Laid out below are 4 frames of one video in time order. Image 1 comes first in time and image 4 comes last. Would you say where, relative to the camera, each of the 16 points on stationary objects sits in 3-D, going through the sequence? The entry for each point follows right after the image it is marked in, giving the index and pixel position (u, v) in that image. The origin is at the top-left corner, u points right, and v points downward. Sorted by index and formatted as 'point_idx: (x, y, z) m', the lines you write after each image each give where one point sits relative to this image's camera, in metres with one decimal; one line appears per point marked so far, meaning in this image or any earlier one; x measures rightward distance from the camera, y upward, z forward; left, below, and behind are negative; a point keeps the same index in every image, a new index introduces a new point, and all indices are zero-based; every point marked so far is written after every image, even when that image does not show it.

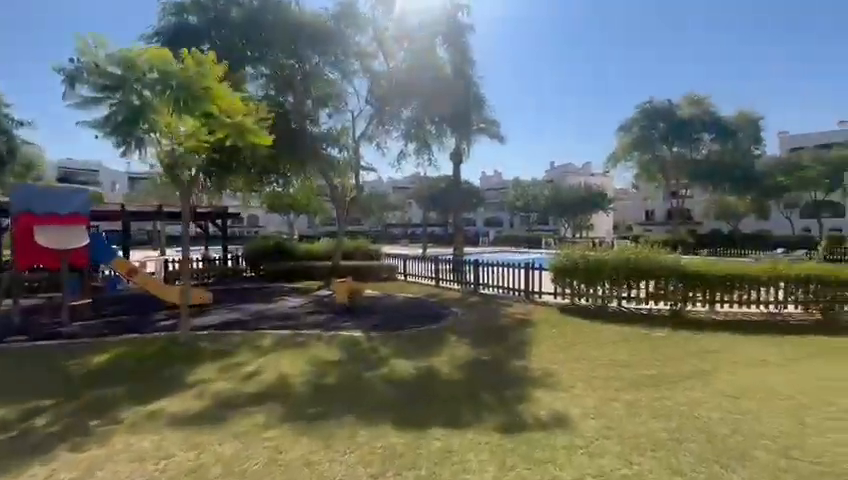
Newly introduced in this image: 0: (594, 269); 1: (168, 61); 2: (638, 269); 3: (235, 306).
0: (+5.2, -0.9, +12.1) m
1: (-4.4, +3.0, +6.7) m
2: (+6.3, -0.9, +11.7) m
3: (-6.1, -2.1, +12.5) m
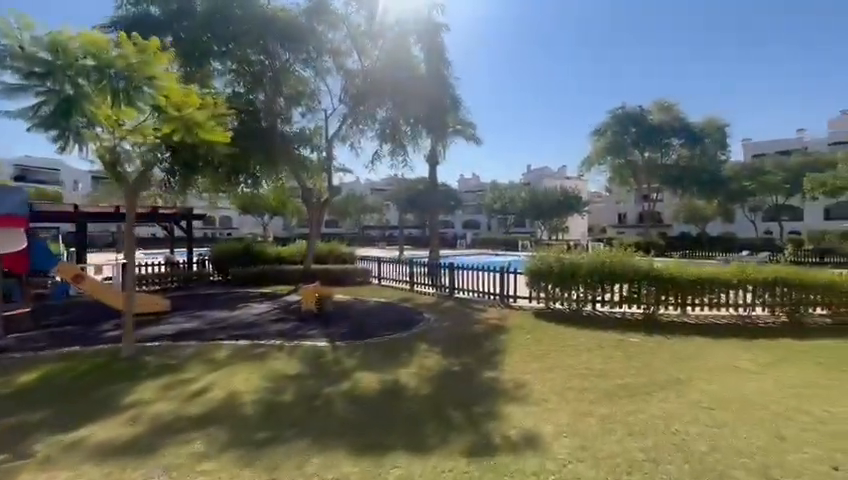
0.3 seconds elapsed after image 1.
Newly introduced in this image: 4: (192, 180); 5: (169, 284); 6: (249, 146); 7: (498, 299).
0: (+4.4, -1.0, +12.0) m
1: (-4.9, +3.0, +6.1) m
2: (+5.5, -1.0, +11.6) m
3: (-6.9, -2.2, +11.7) m
4: (-11.8, +3.3, +20.5) m
5: (-12.3, -2.1, +19.0) m
6: (-8.8, +4.7, +19.5) m
7: (+2.7, -2.2, +14.4) m
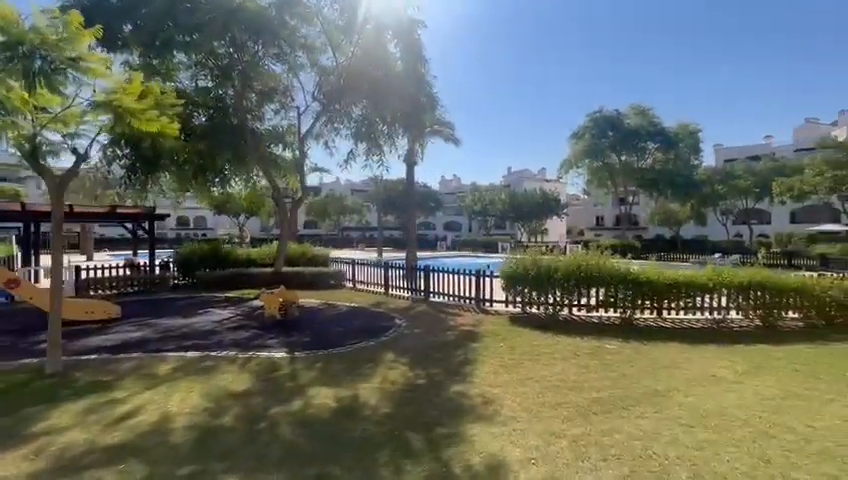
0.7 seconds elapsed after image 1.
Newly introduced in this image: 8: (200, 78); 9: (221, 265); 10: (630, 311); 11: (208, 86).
0: (+3.6, -1.1, +11.7) m
1: (-5.4, +2.9, +5.3) m
2: (+4.7, -1.1, +11.3) m
3: (-7.7, -2.2, +10.9) m
4: (-13.0, +3.2, +19.4) m
5: (-13.4, -2.2, +17.9) m
6: (-10.0, +4.6, +18.6) m
7: (+1.7, -2.2, +13.9) m
8: (-11.0, +8.0, +19.4) m
9: (-10.3, -1.3, +20.0) m
10: (+5.8, -2.0, +11.1) m
11: (-10.5, +7.5, +19.4) m
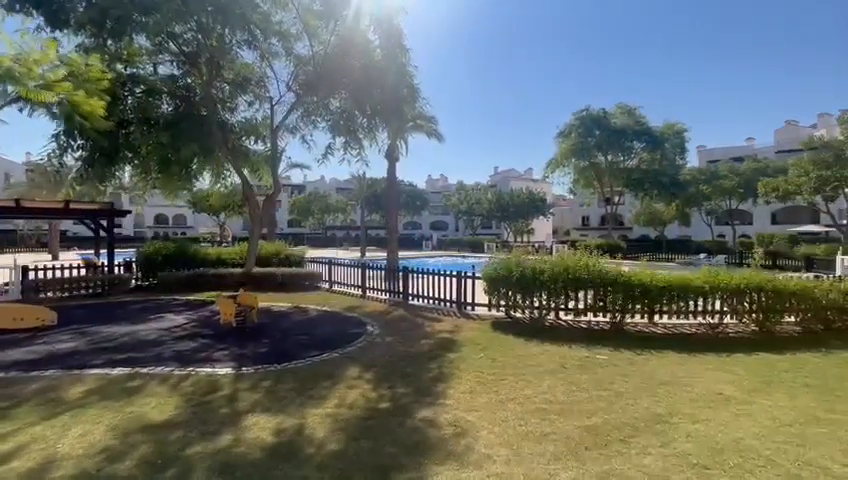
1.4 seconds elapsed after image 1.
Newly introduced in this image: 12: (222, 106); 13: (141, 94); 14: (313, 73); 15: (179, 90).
0: (+2.9, -1.0, +10.8) m
1: (-5.9, +3.0, +4.2) m
2: (+4.1, -1.0, +10.5) m
3: (-8.4, -2.2, +9.7) m
4: (-13.9, +3.3, +18.1) m
5: (-14.3, -2.1, +16.5) m
6: (-10.8, +4.7, +17.3) m
7: (+1.0, -2.2, +13.0) m
8: (-11.9, +8.1, +18.1) m
9: (-11.2, -1.2, +18.7) m
10: (+5.2, -2.0, +10.3) m
11: (-11.3, +7.6, +18.1) m
12: (-9.8, +6.5, +19.3) m
13: (-12.5, +6.4, +17.4) m
14: (-5.4, +8.1, +19.1) m
15: (-11.2, +6.8, +18.1) m
